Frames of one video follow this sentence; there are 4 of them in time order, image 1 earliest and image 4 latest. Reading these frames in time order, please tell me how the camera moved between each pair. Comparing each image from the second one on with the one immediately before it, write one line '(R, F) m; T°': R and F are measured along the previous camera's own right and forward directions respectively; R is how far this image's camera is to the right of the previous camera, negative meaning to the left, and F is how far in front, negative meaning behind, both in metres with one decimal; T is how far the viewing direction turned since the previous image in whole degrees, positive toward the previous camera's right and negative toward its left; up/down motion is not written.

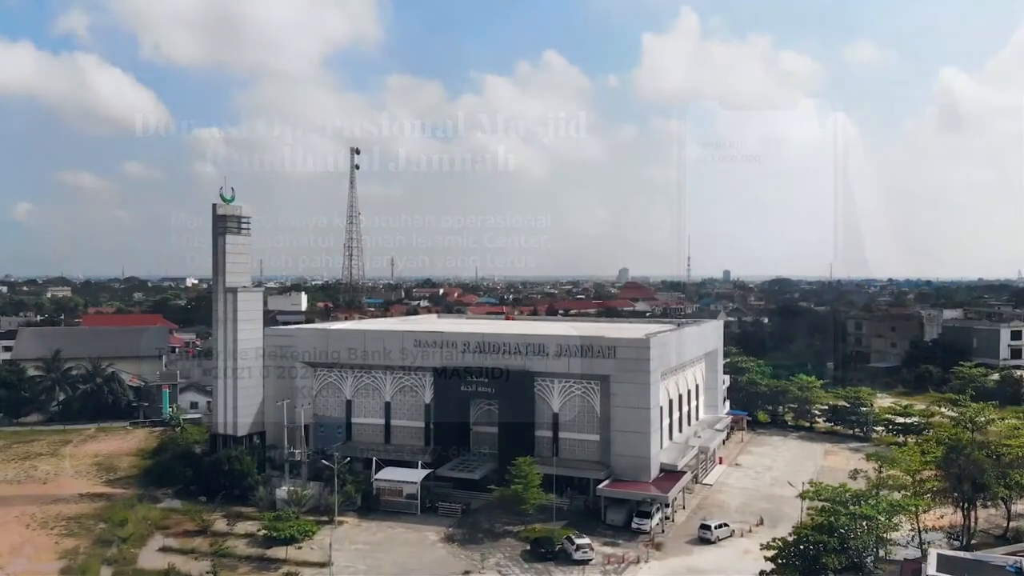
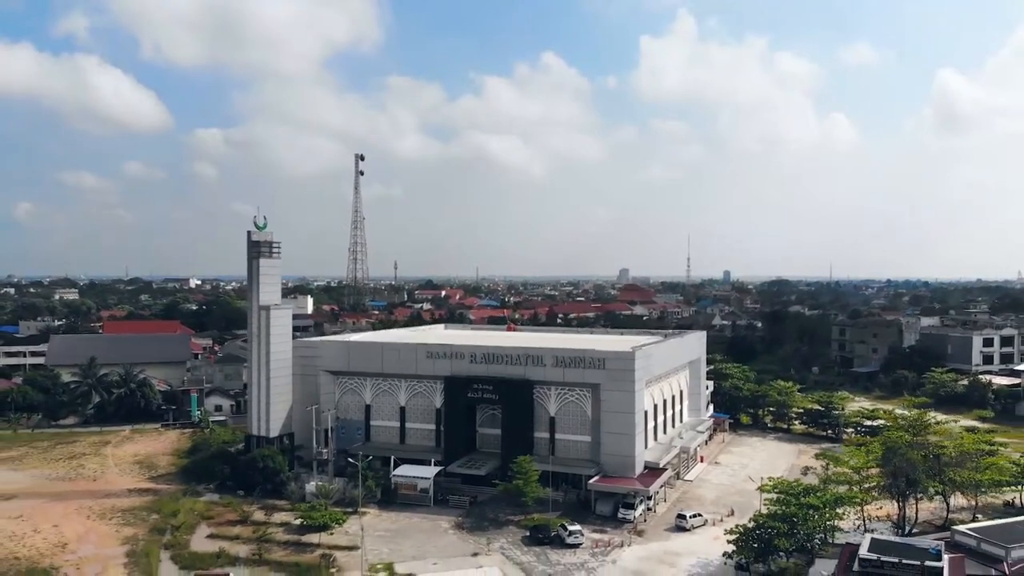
(0.0, -2.8) m; 0°
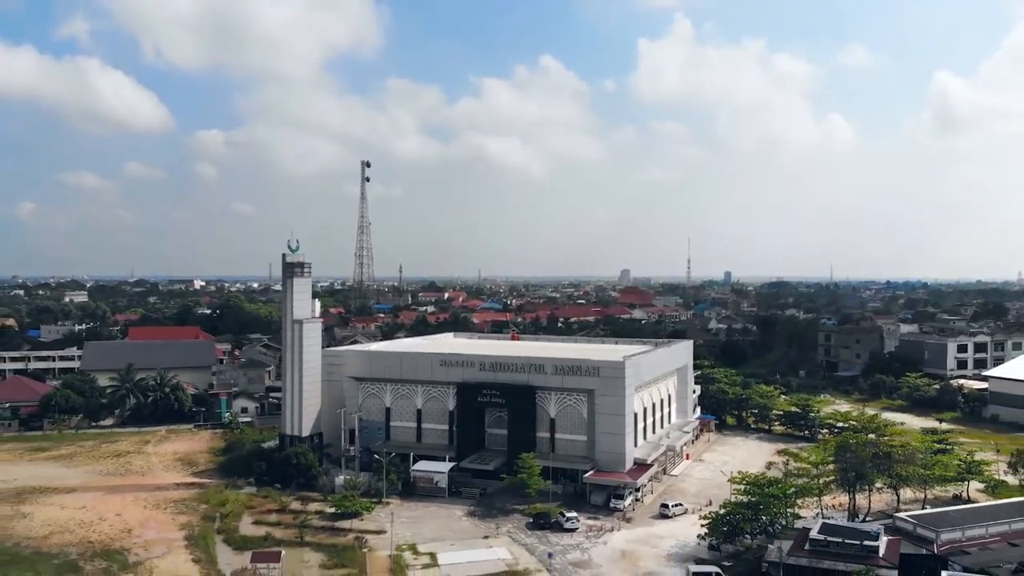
(-0.1, -3.2) m; 0°
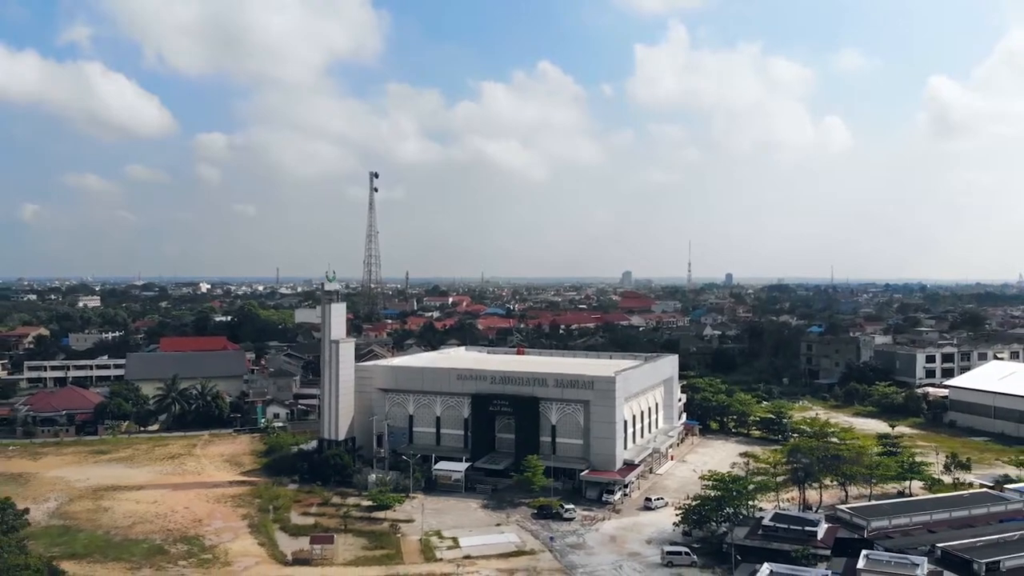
(-0.2, -4.6) m; 0°
